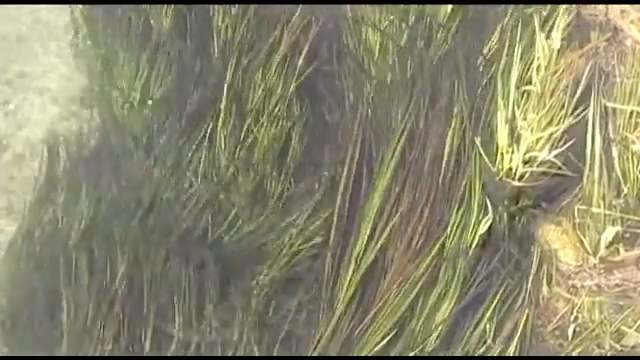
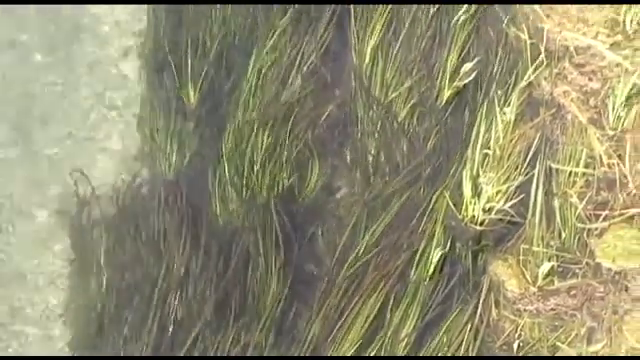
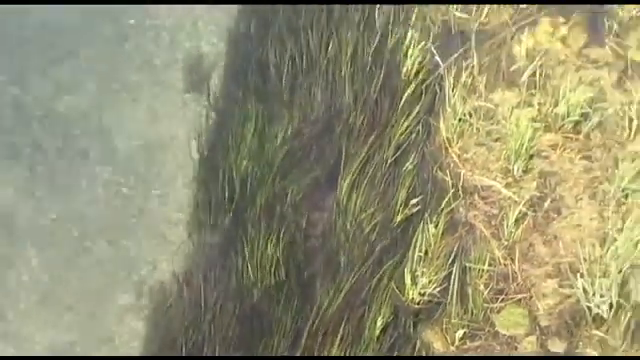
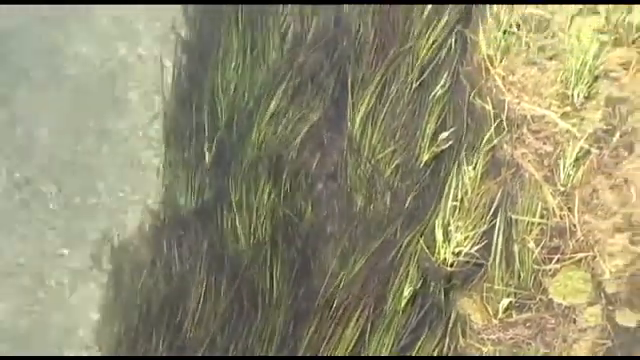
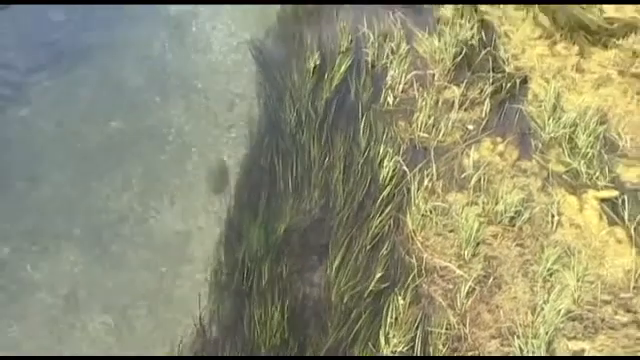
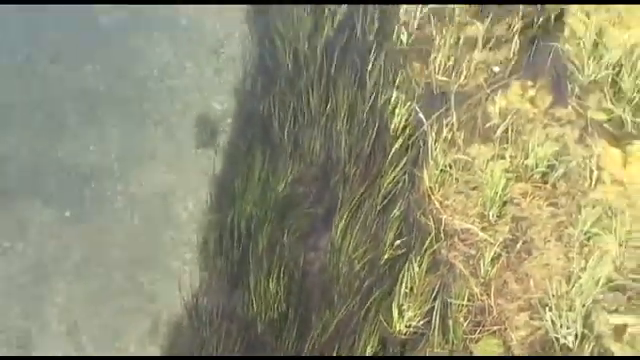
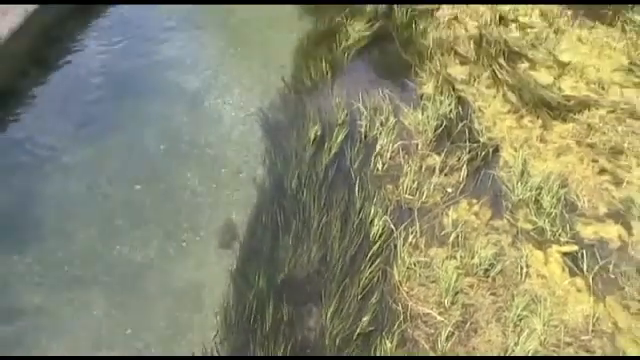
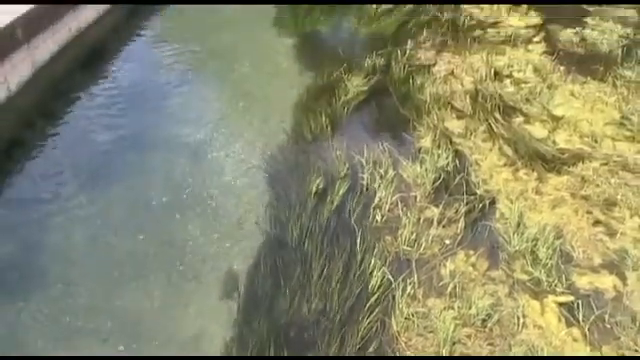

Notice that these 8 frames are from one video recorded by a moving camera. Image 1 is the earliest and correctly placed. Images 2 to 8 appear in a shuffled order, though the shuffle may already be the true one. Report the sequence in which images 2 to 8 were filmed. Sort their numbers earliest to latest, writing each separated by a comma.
2, 4, 3, 6, 5, 7, 8
